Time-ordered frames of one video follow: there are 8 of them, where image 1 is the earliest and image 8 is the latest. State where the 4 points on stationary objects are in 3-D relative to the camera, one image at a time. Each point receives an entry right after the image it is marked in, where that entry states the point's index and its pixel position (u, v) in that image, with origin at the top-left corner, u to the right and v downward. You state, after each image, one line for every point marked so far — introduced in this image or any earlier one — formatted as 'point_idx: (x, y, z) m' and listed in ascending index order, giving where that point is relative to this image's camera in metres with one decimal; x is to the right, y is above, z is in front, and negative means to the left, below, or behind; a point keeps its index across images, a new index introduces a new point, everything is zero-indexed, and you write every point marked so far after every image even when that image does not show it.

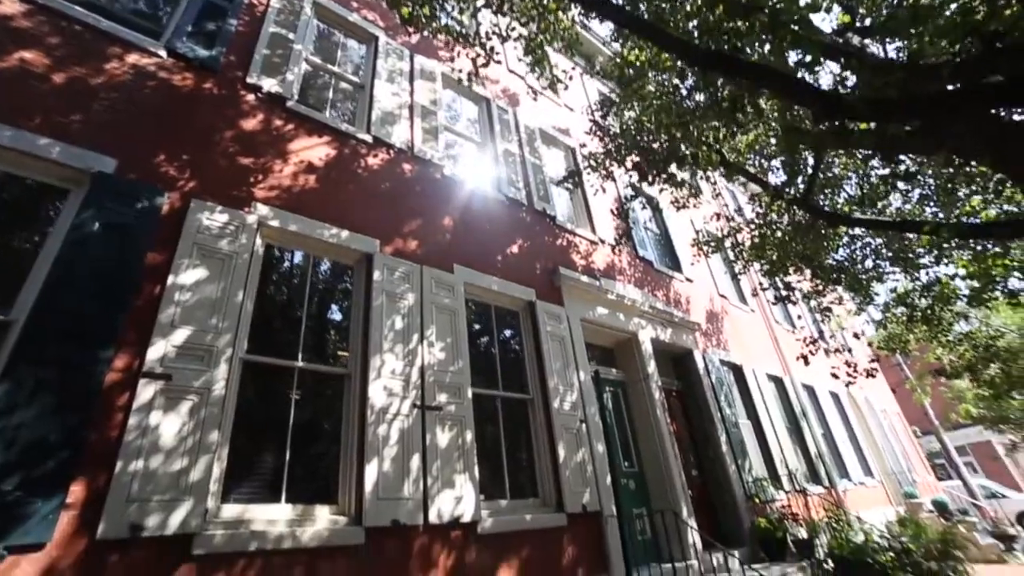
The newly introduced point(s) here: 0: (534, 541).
0: (+0.2, -3.1, +5.7) m
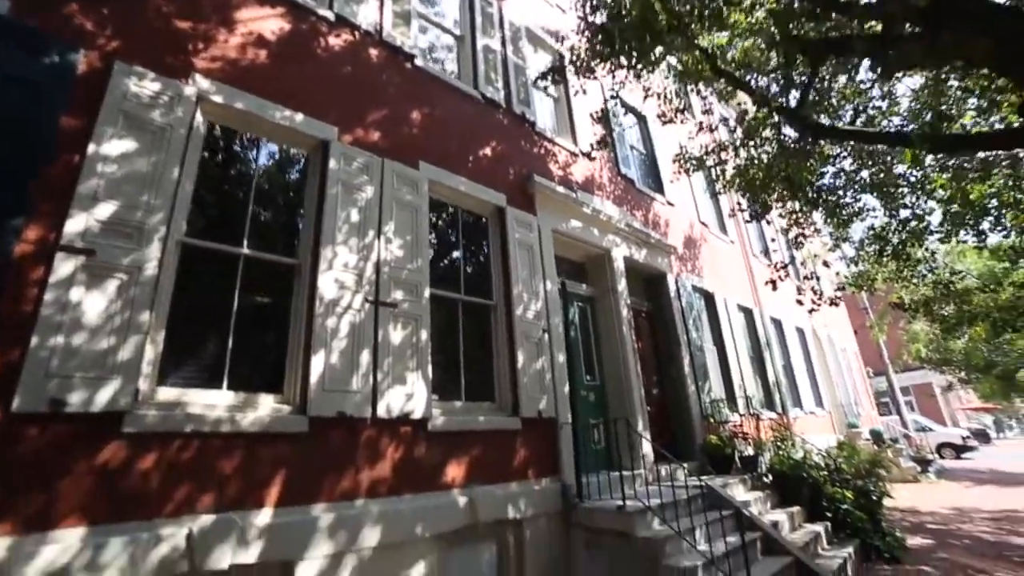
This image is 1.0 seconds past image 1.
0: (-0.4, -1.9, +5.7) m
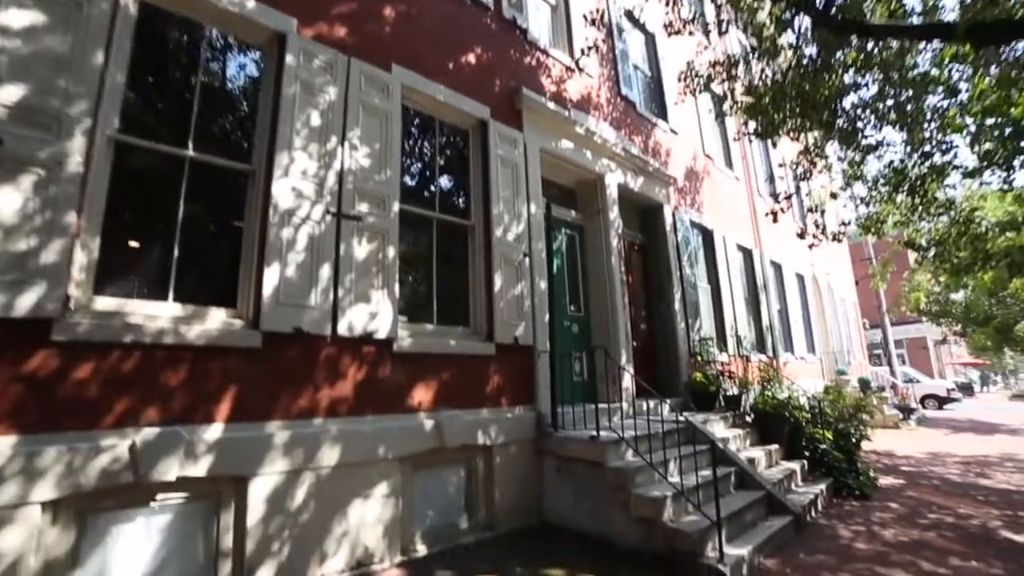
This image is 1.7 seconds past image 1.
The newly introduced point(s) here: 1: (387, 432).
0: (-0.7, -0.9, +5.5) m
1: (-1.3, -1.5, +4.8) m
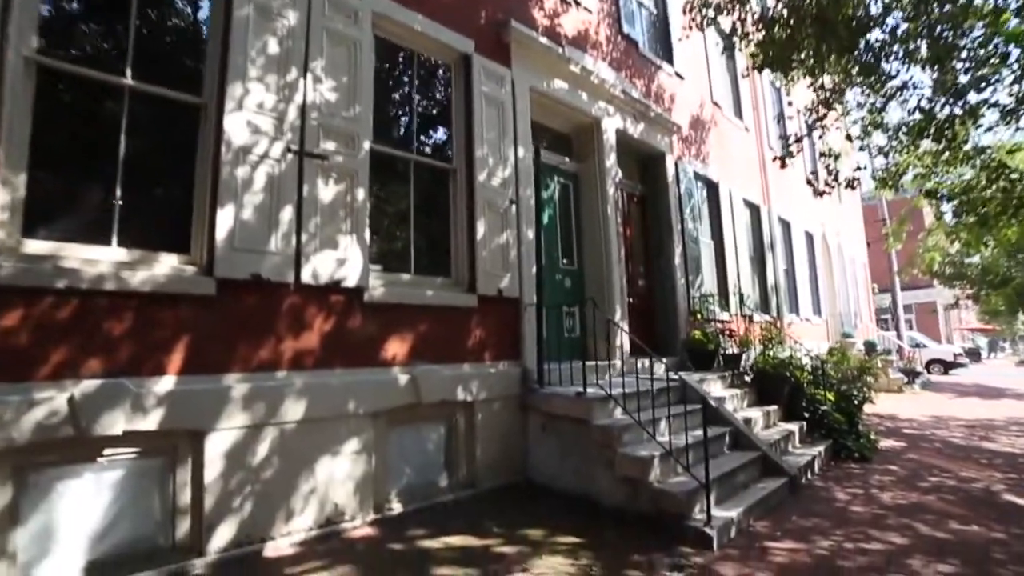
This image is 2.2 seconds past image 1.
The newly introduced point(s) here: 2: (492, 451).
0: (-0.9, -0.3, +5.1) m
1: (-1.5, -0.9, +4.5) m
2: (-0.2, -1.9, +5.4) m
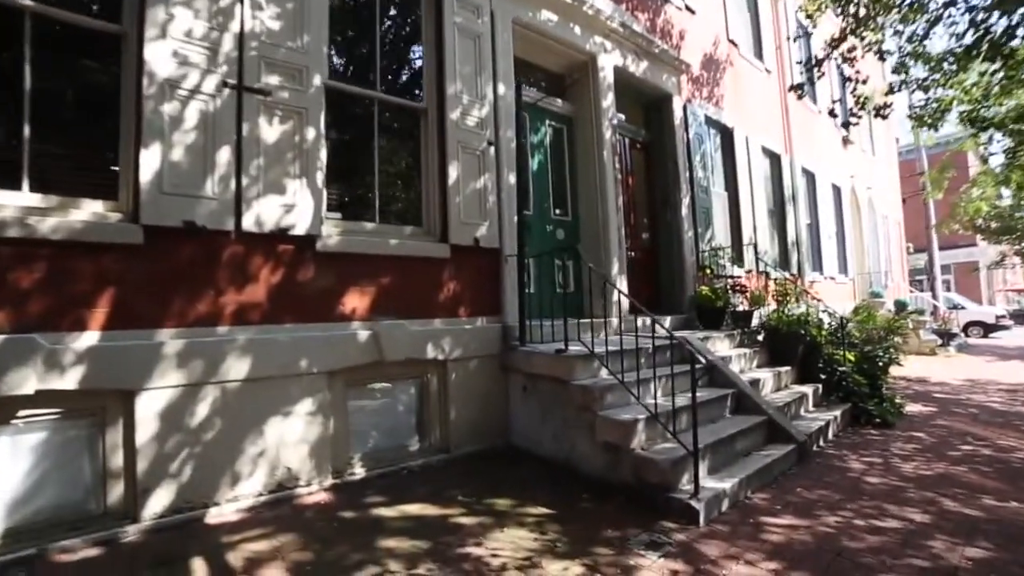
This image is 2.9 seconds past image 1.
0: (-1.2, +0.2, +4.7) m
1: (-1.8, -0.5, +4.1) m
2: (-0.5, -1.3, +5.0) m
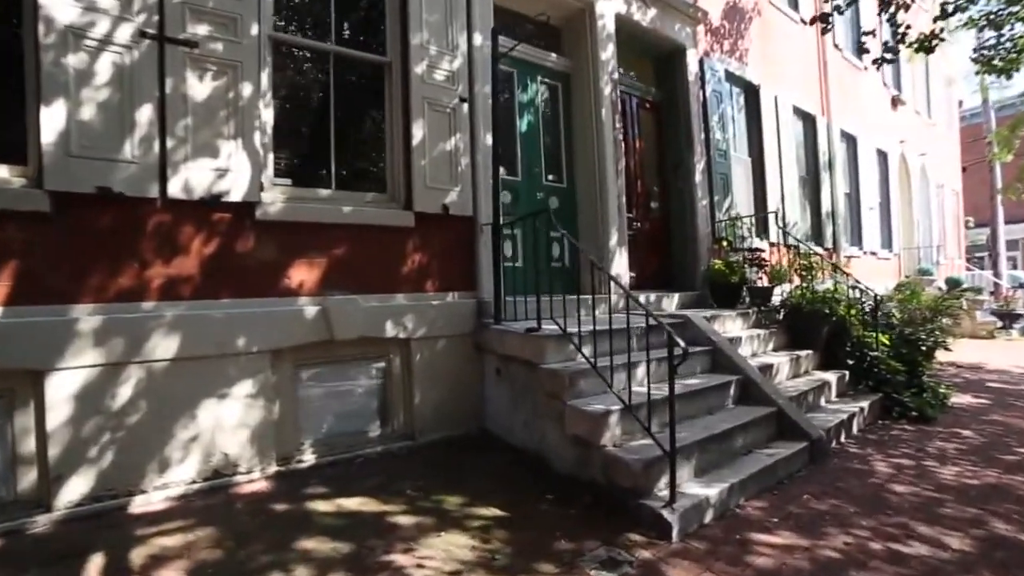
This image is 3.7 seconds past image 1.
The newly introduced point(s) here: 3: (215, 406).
0: (-1.5, +0.4, +4.3) m
1: (-2.1, -0.3, +3.8) m
2: (-0.8, -1.1, +4.6) m
3: (-2.4, -0.9, +3.7) m
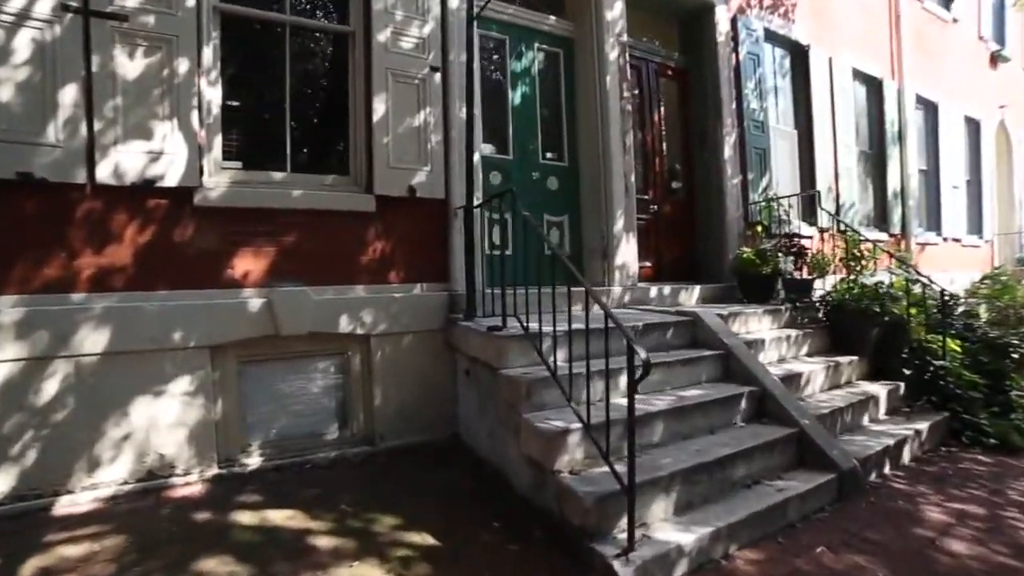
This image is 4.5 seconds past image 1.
0: (-1.7, +0.5, +3.9) m
1: (-2.5, -0.2, +3.5) m
2: (-1.0, -1.0, +4.2) m
3: (-2.7, -0.9, +3.5) m
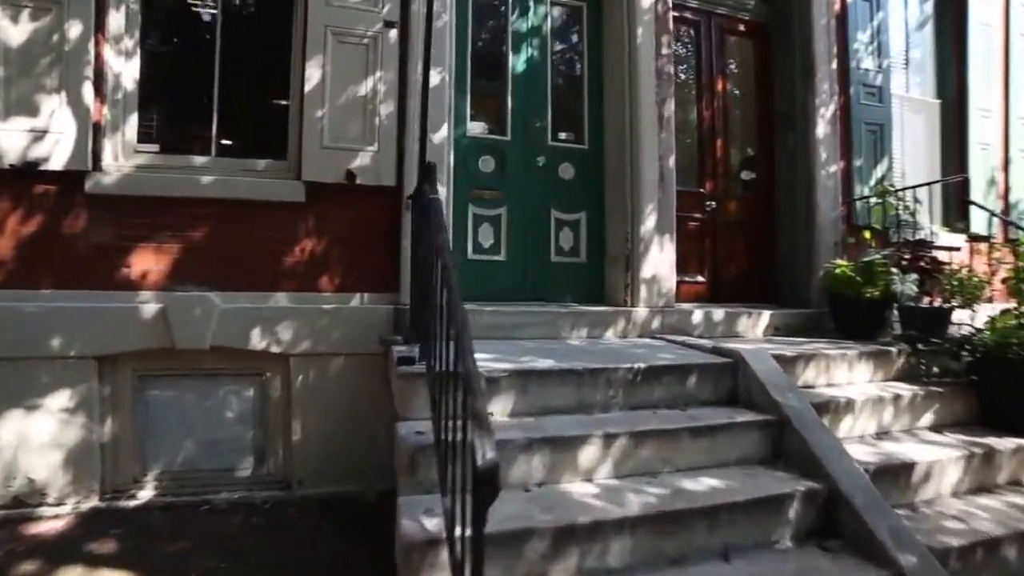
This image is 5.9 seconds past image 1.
0: (-2.1, +0.5, +3.3) m
1: (-2.9, -0.2, +3.0) m
2: (-1.4, -1.1, +3.3) m
3: (-3.2, -0.9, +3.0) m
